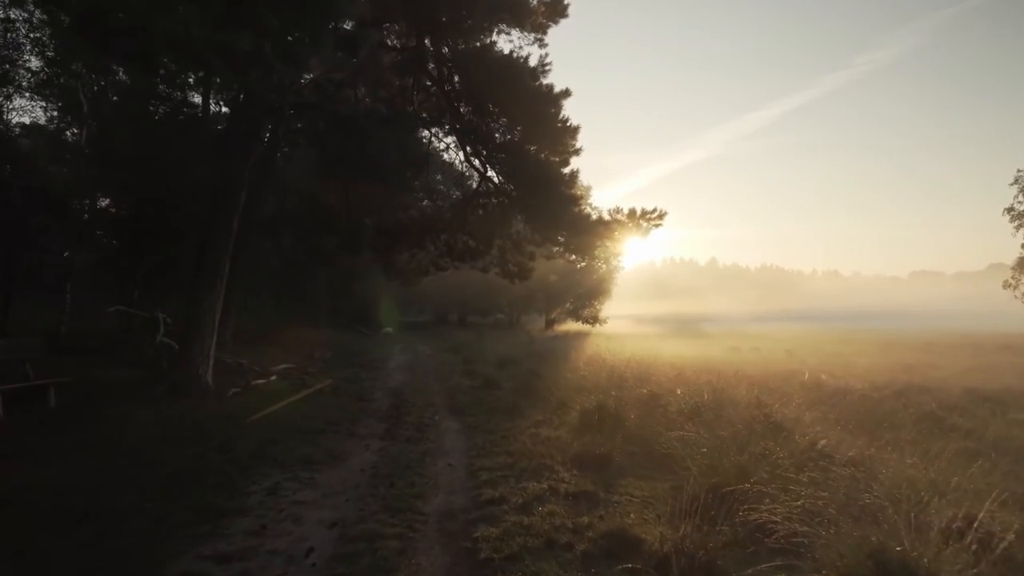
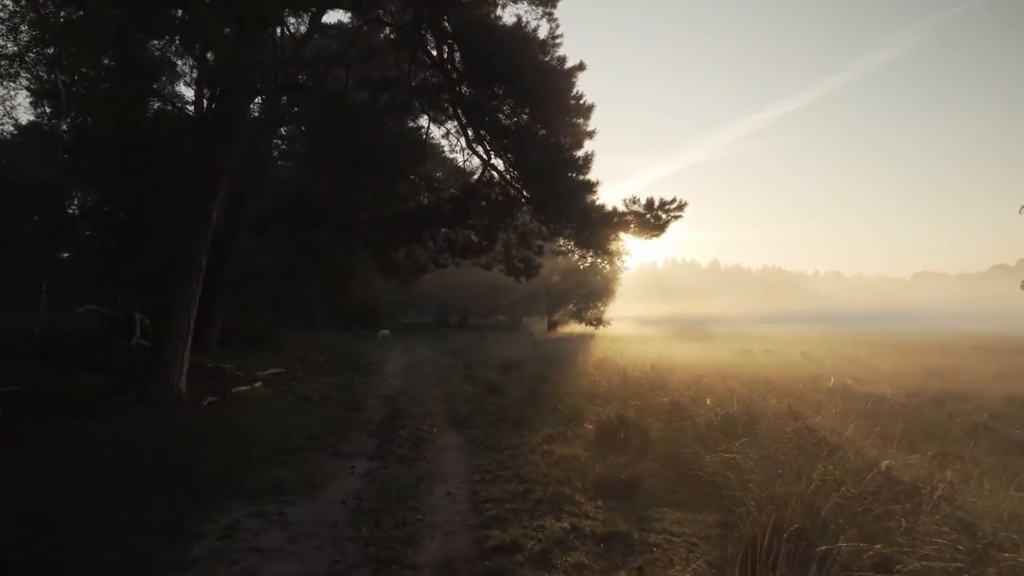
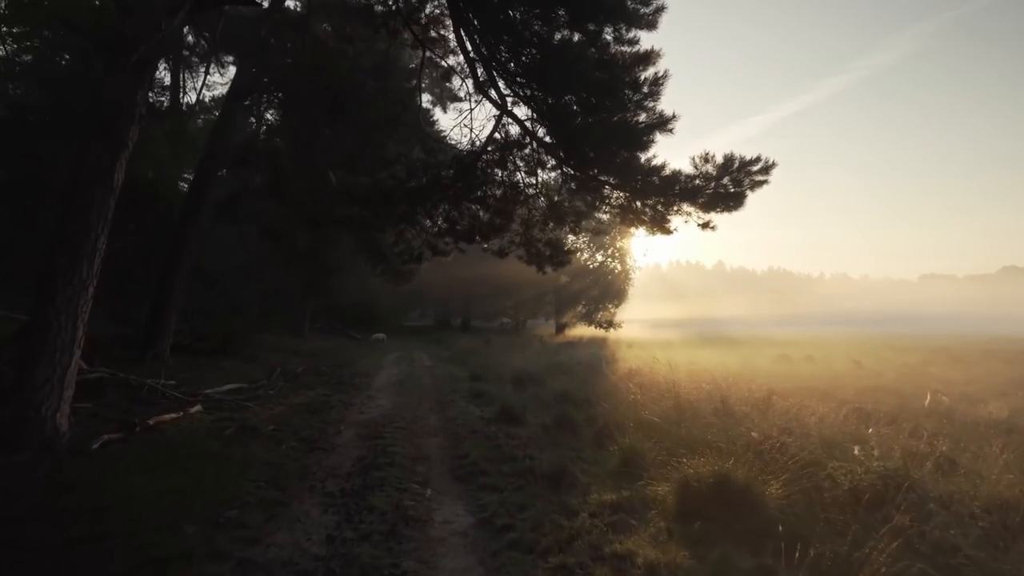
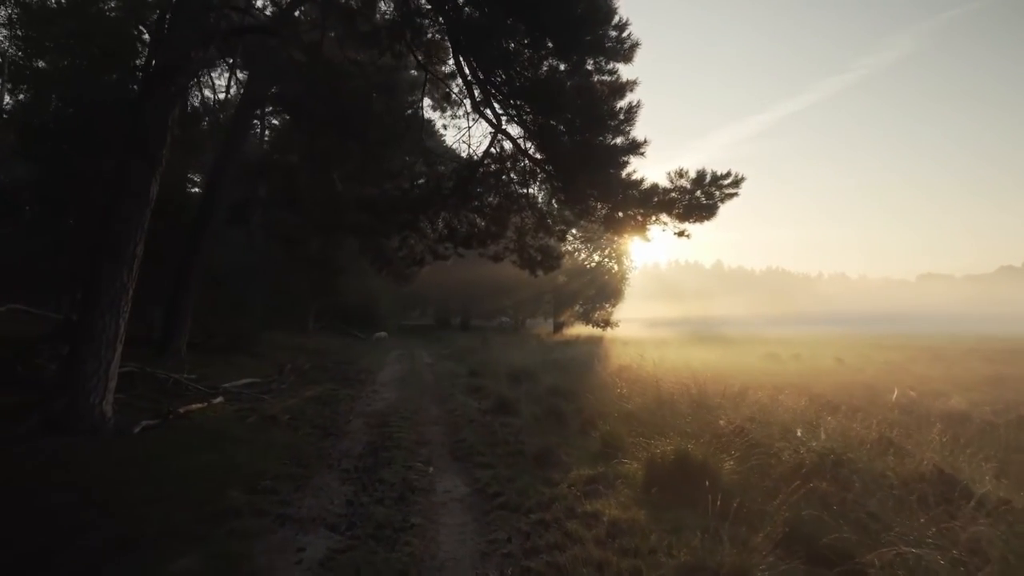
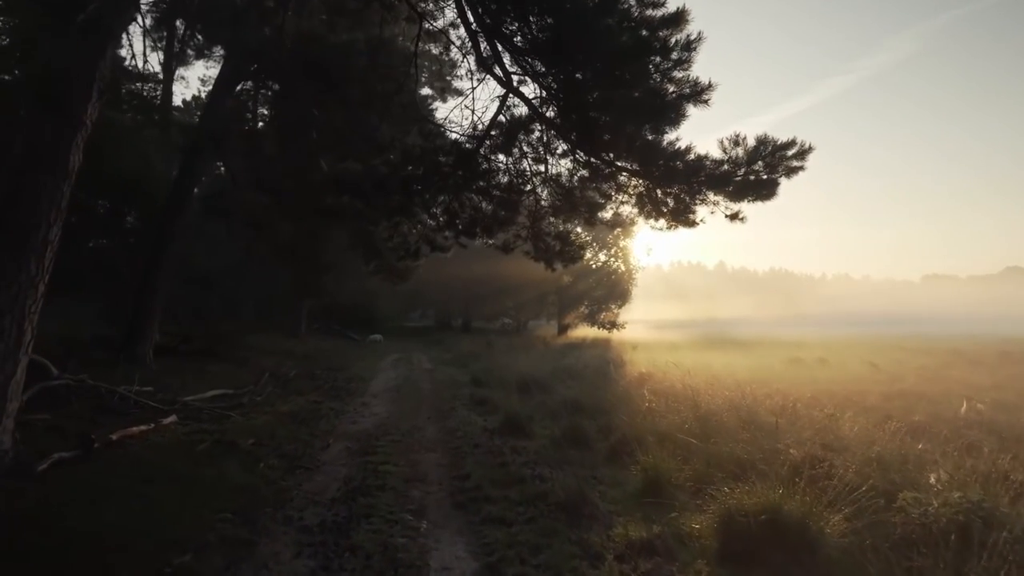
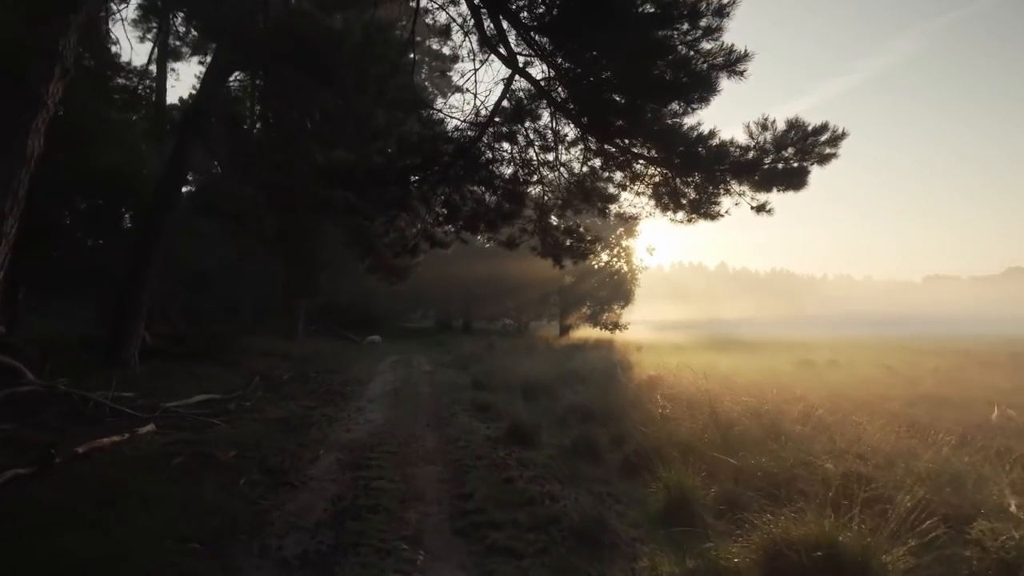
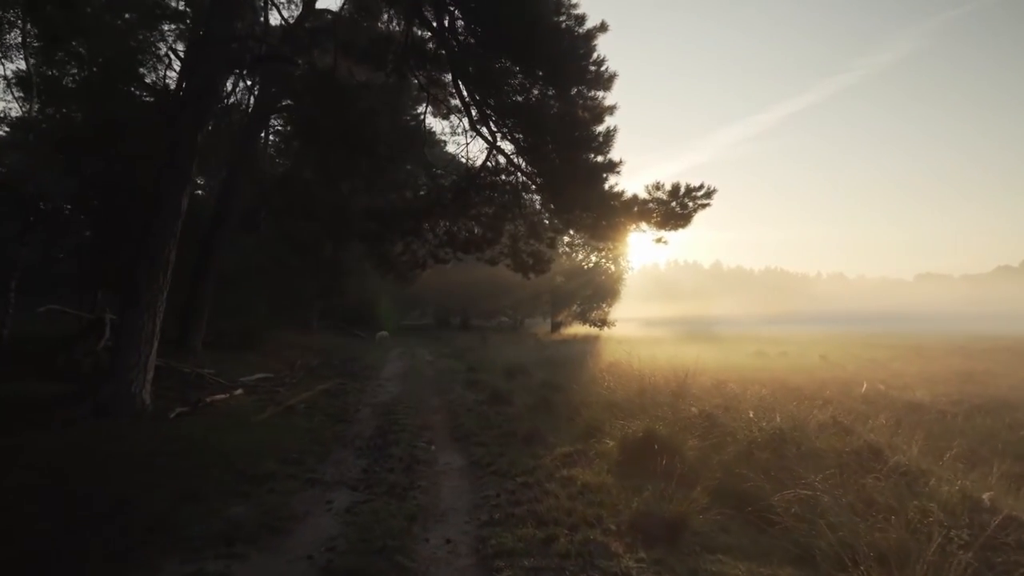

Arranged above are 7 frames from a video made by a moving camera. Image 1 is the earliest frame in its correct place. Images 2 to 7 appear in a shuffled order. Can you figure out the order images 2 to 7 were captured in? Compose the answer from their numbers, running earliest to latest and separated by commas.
2, 7, 4, 3, 5, 6
